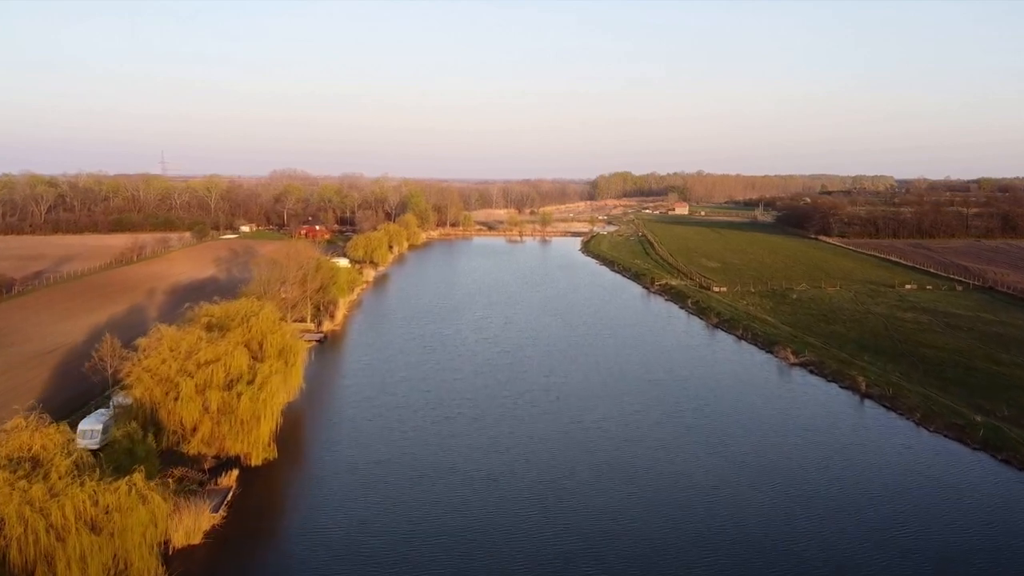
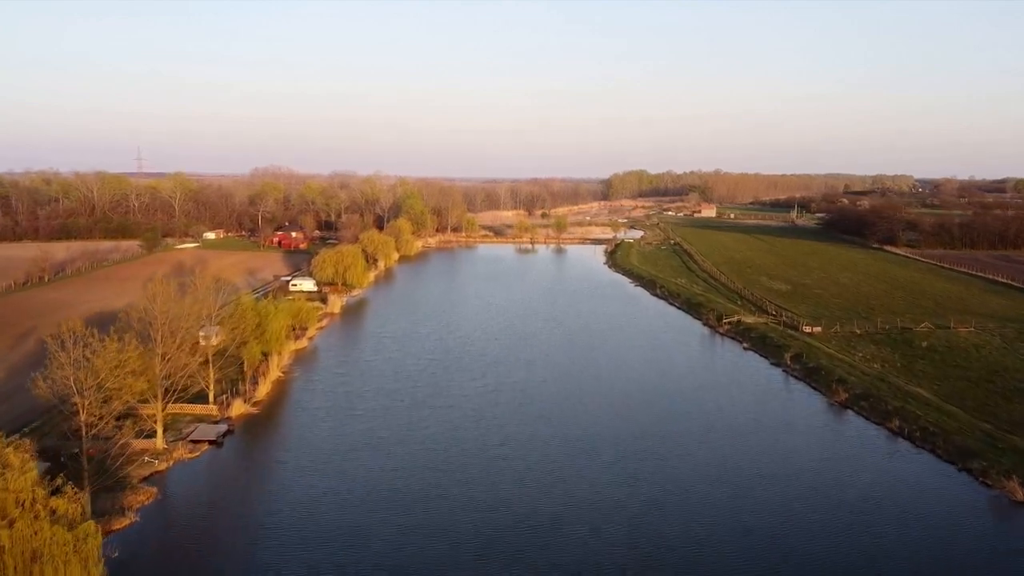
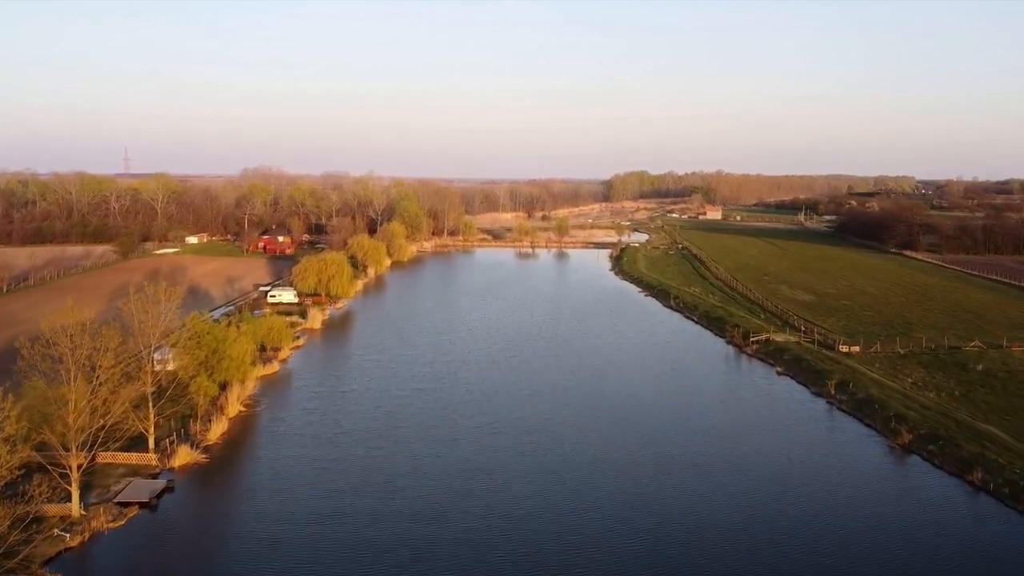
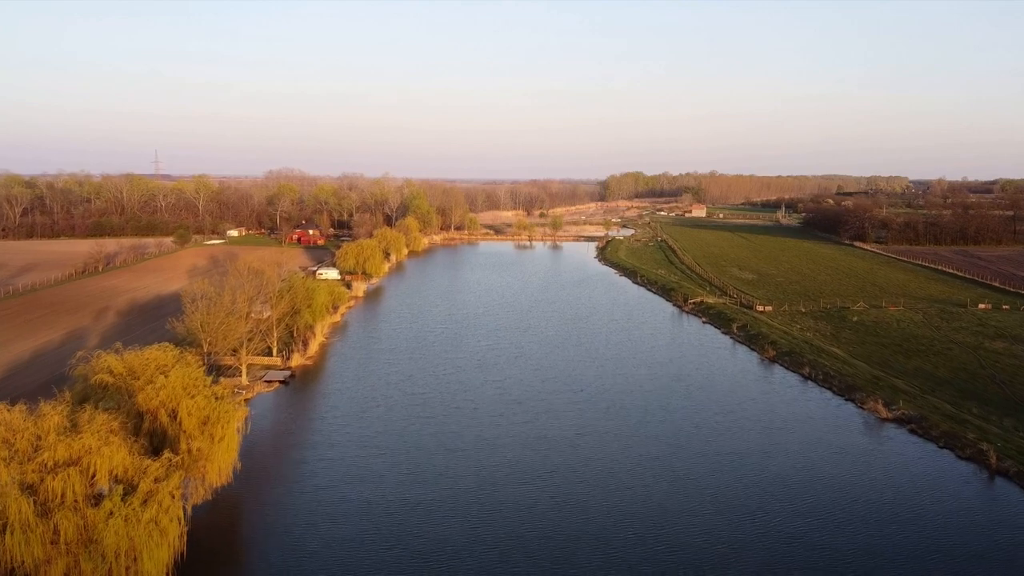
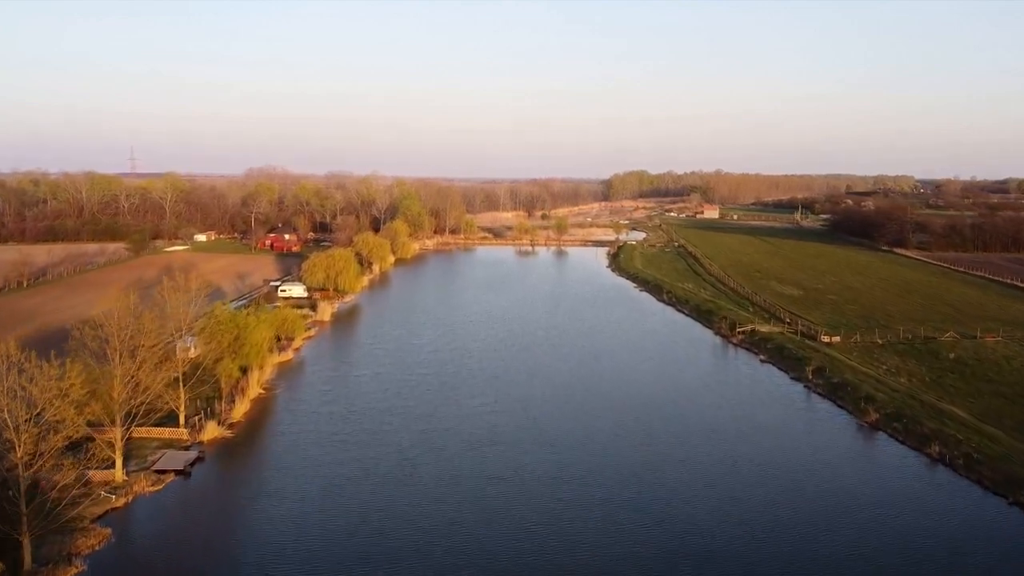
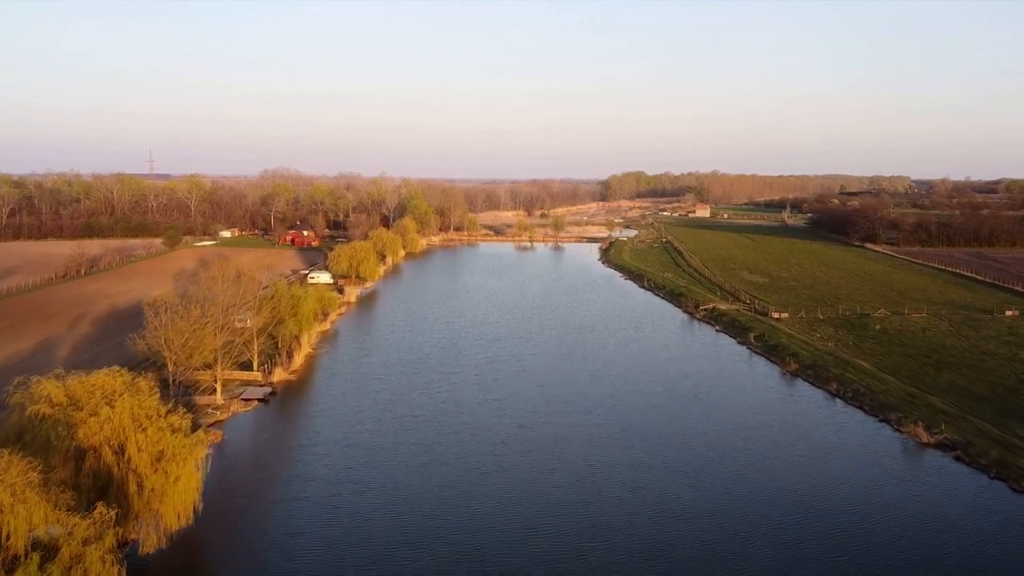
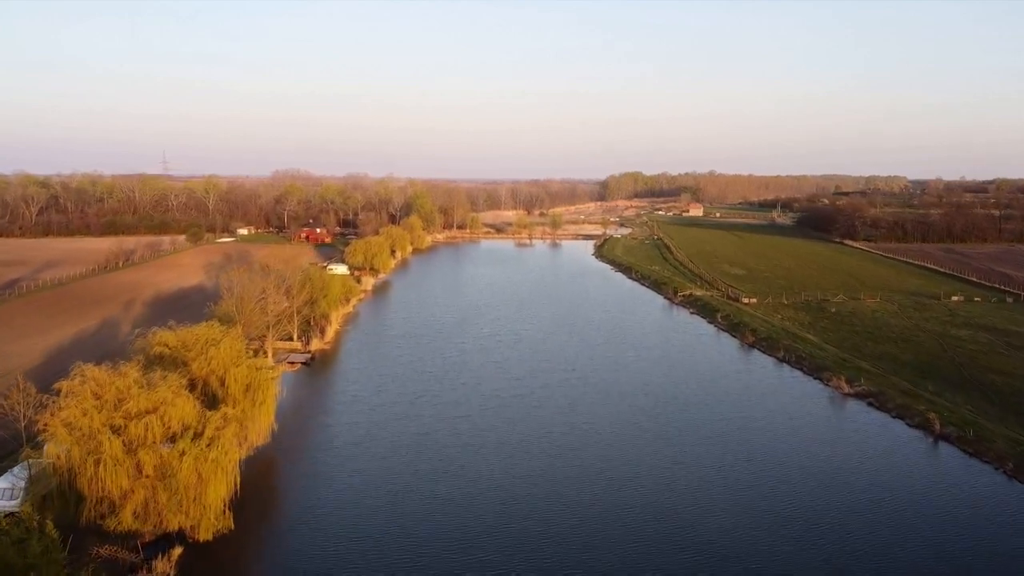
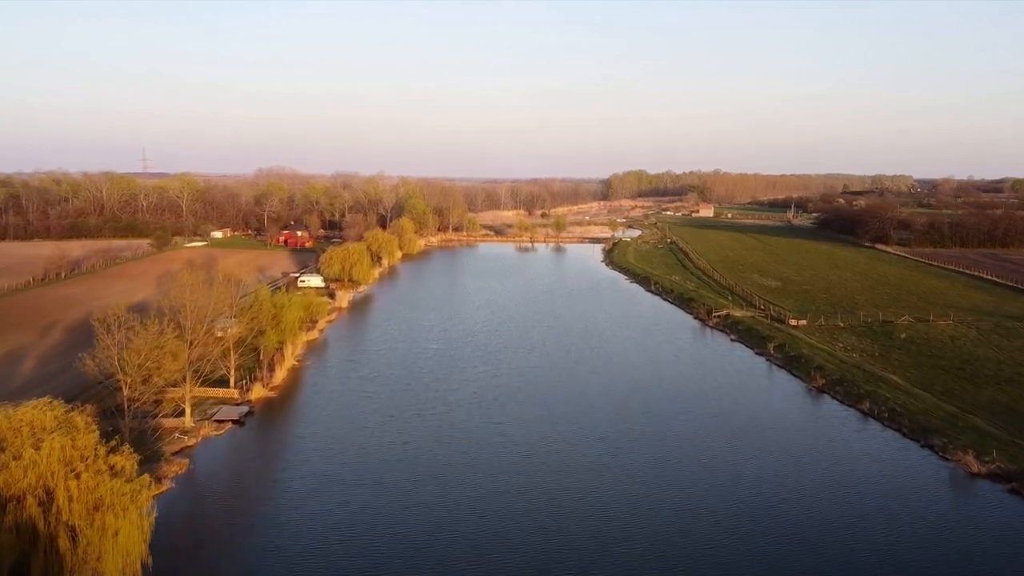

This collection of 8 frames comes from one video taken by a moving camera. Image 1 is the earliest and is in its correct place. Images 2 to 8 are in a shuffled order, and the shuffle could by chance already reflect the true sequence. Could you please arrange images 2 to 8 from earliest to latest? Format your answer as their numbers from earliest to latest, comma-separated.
7, 4, 6, 8, 2, 5, 3
